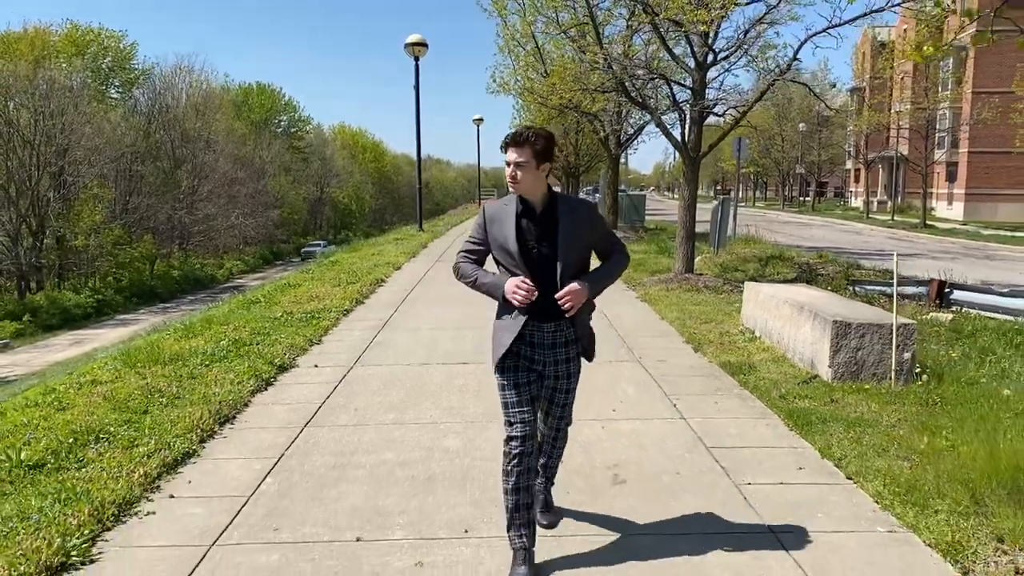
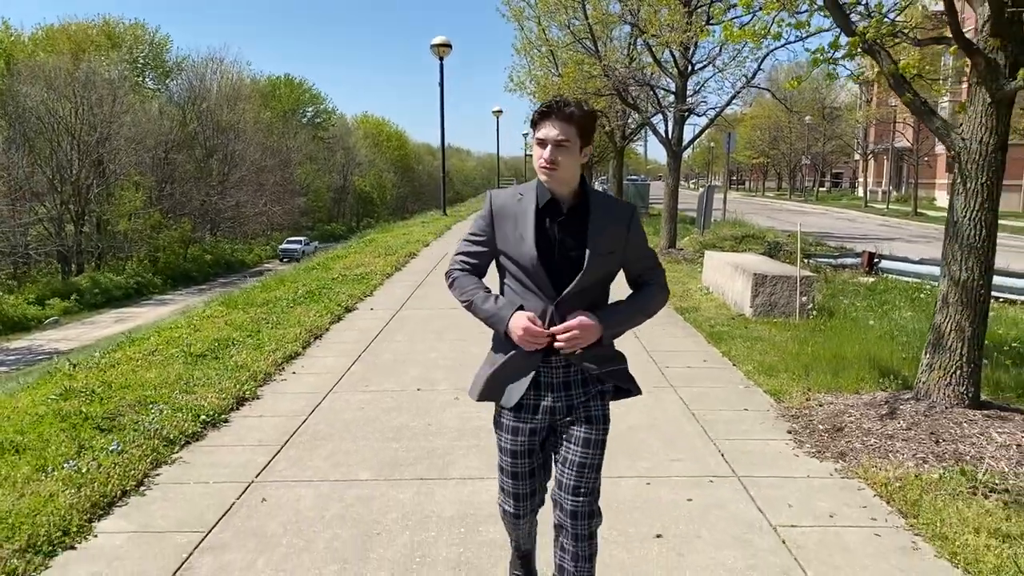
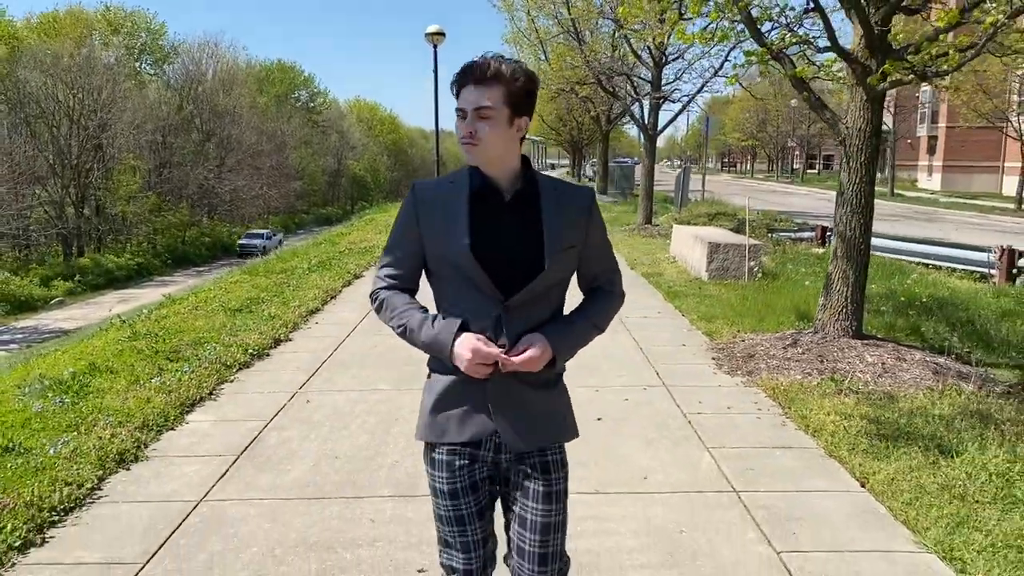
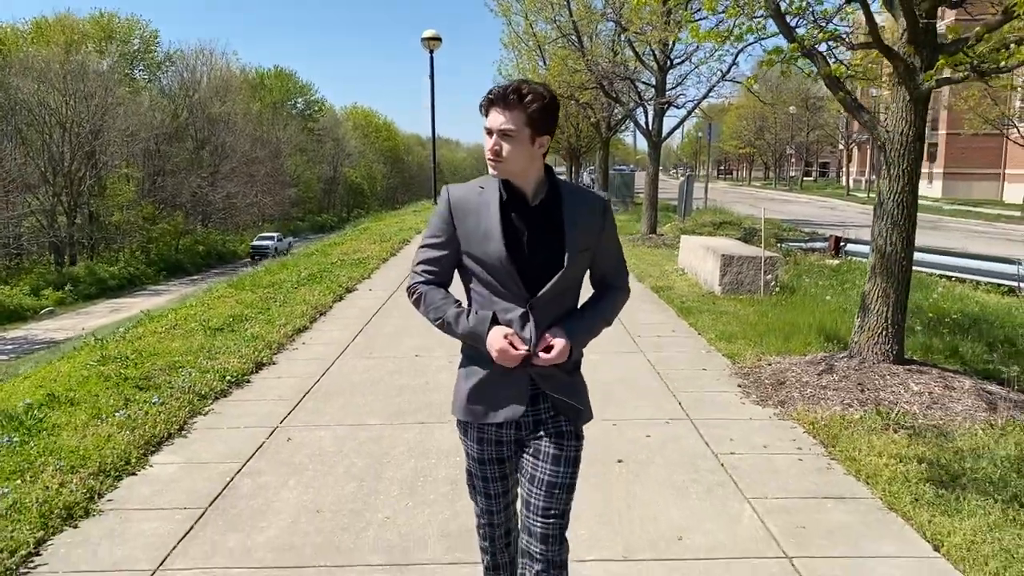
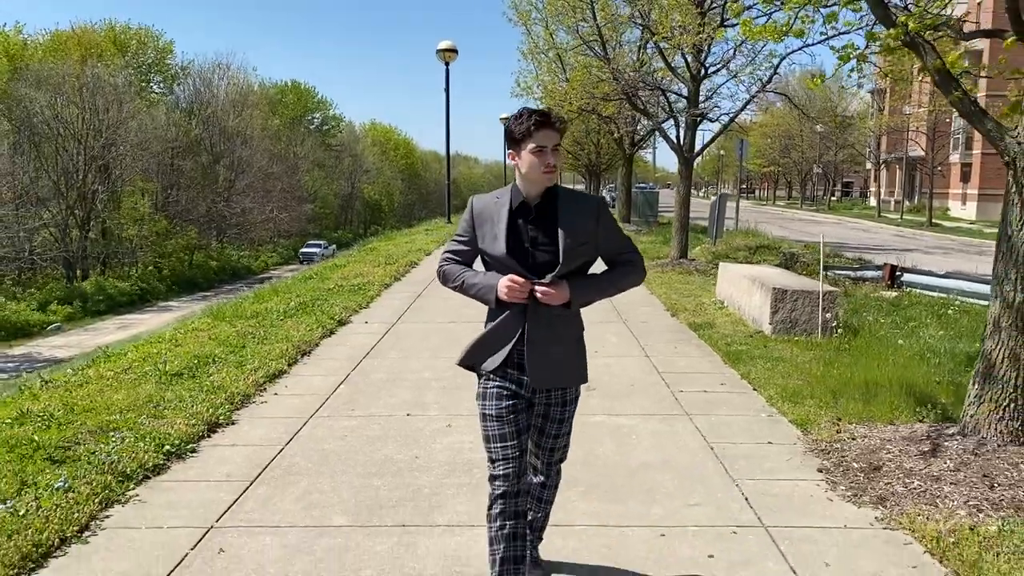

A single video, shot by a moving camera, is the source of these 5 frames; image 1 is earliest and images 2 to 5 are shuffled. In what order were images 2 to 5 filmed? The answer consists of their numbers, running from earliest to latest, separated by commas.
5, 2, 4, 3
